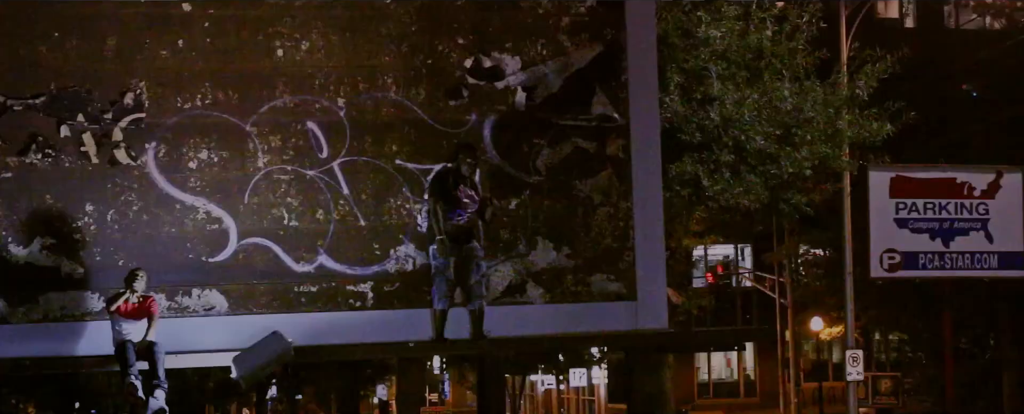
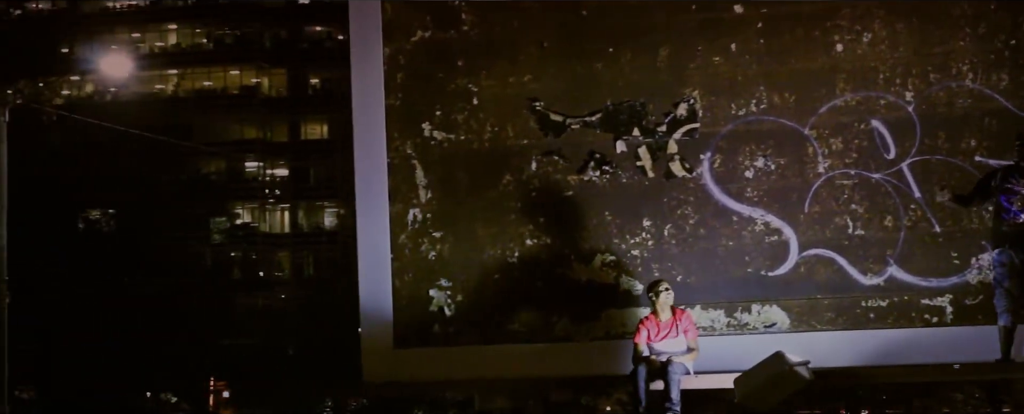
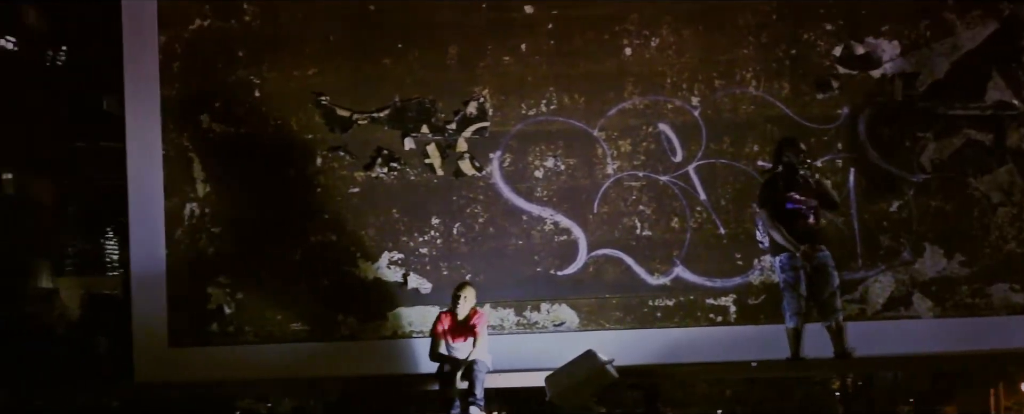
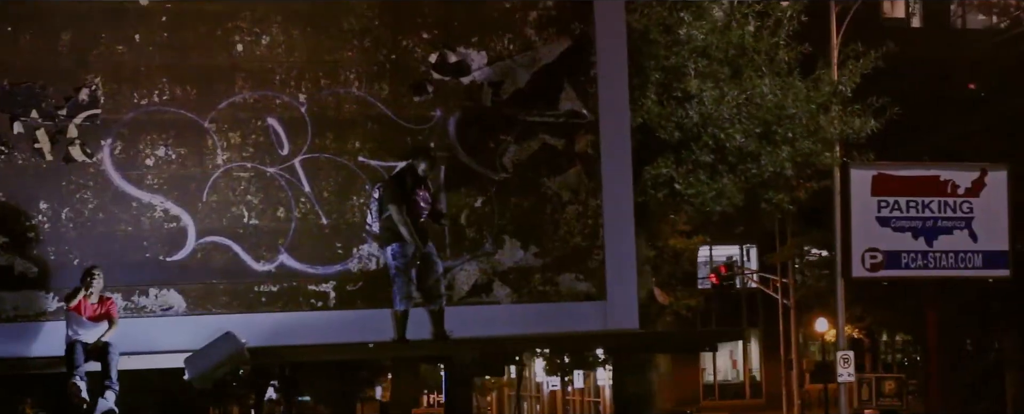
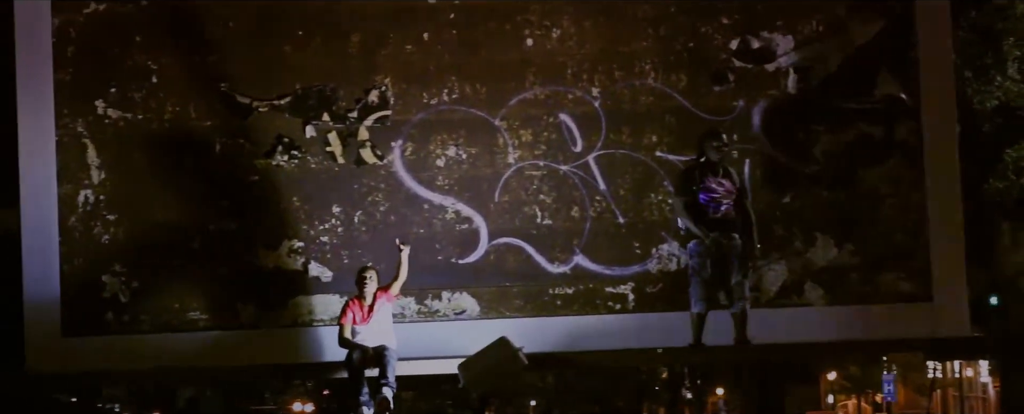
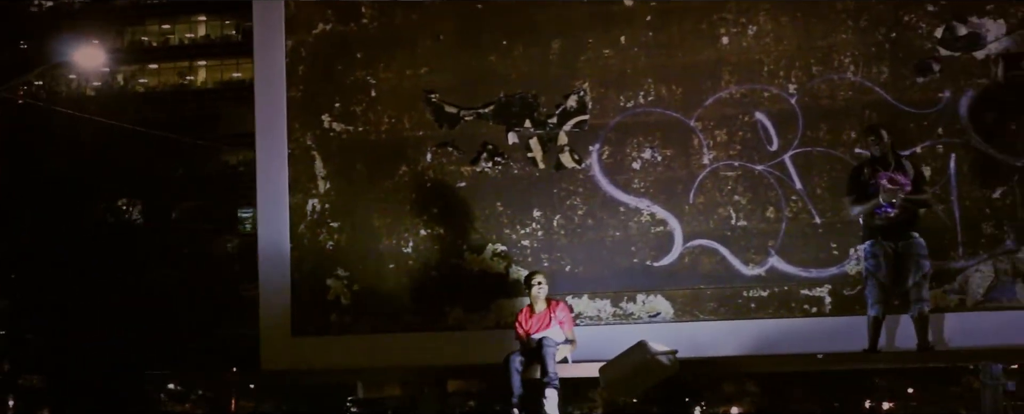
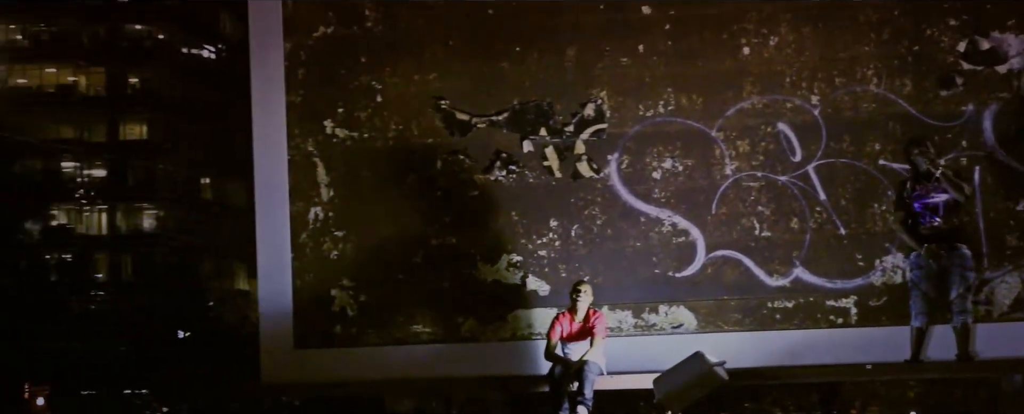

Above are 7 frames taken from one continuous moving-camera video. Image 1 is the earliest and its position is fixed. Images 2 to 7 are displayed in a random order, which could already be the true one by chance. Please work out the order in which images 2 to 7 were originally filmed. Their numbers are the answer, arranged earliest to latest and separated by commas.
4, 5, 3, 7, 2, 6
